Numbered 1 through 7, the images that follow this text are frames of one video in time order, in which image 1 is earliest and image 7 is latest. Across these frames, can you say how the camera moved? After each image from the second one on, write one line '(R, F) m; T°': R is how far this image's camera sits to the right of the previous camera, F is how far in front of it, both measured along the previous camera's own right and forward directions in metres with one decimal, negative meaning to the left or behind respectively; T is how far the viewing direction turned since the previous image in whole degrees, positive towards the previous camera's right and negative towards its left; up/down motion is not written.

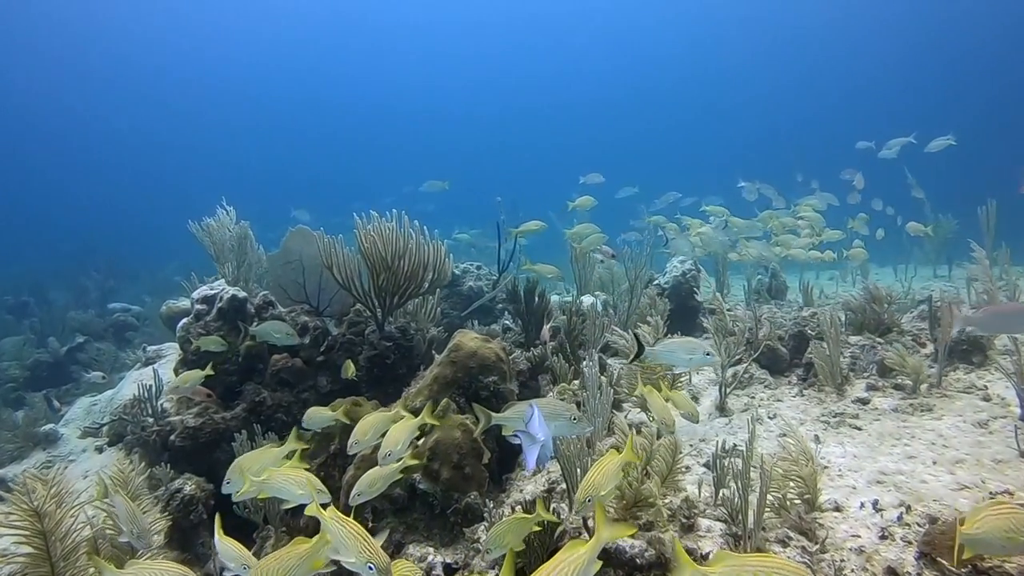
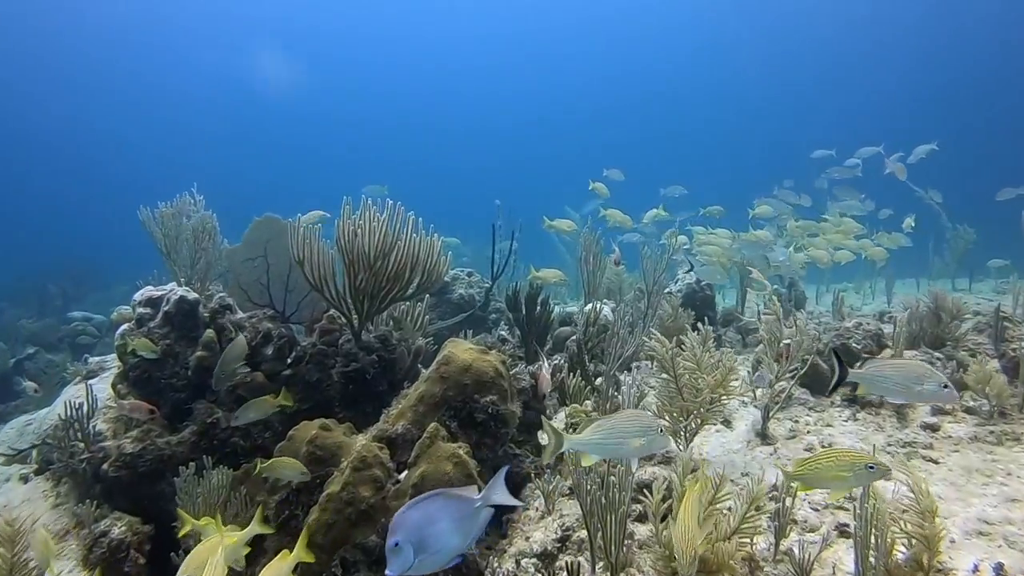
(-0.1, +1.0) m; +1°
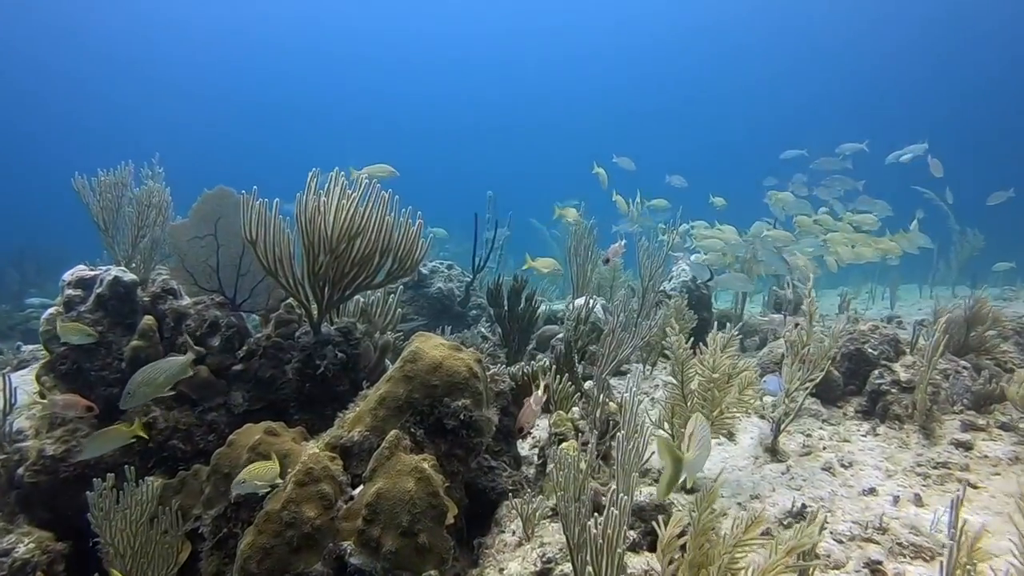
(0.0, +0.7) m; +1°
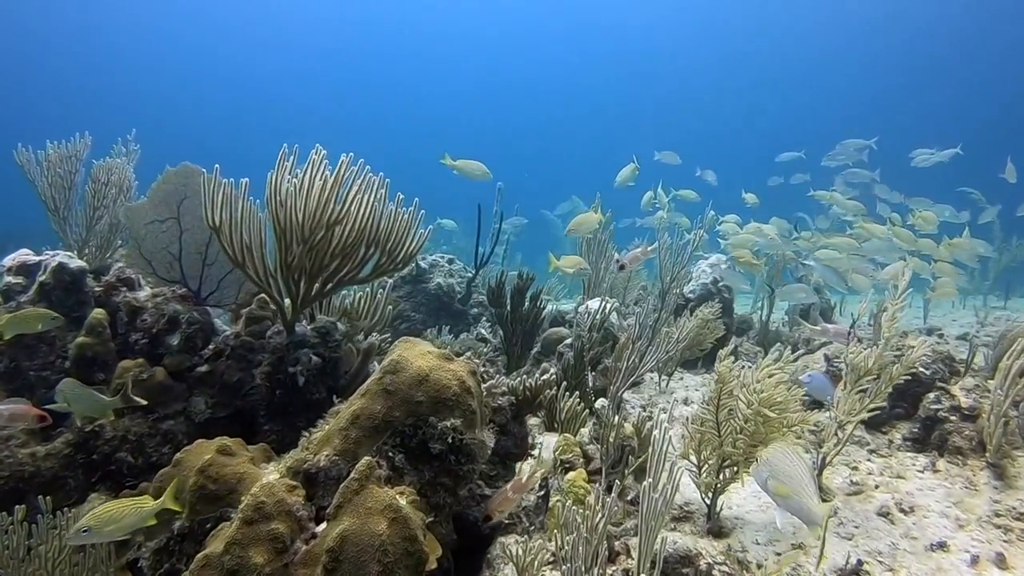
(0.0, +0.7) m; -1°
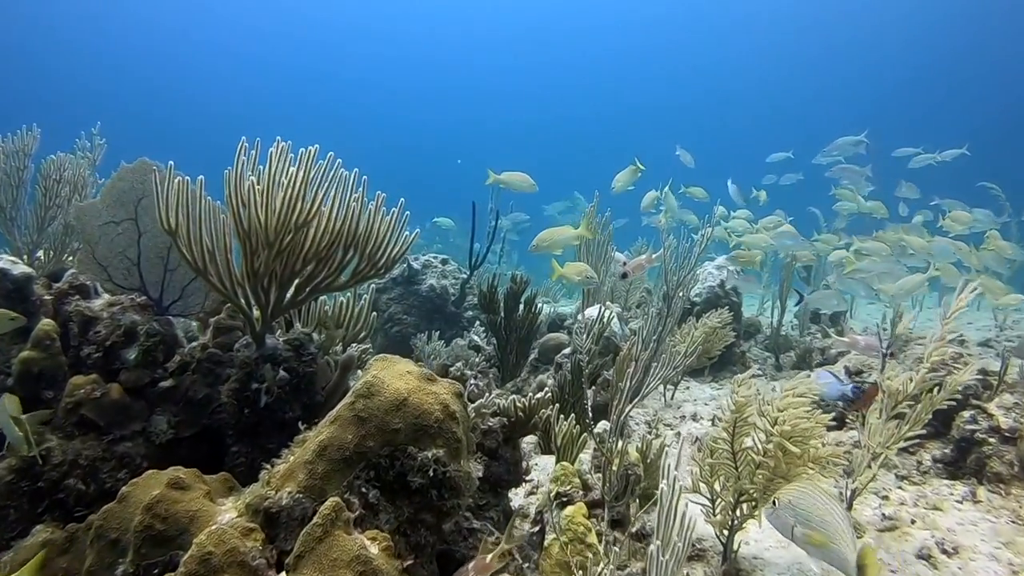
(0.0, +0.4) m; 0°
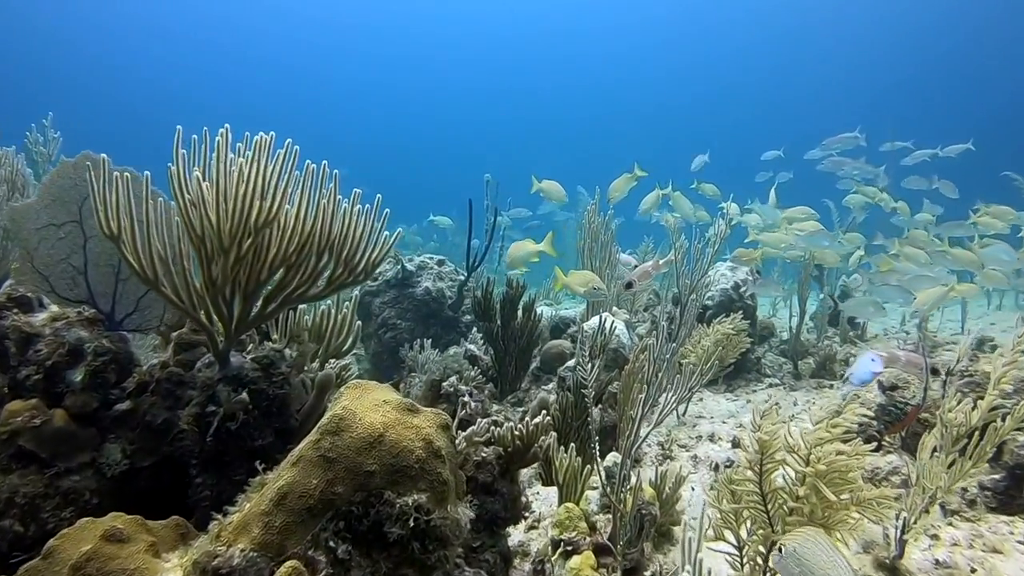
(0.0, +0.5) m; 0°
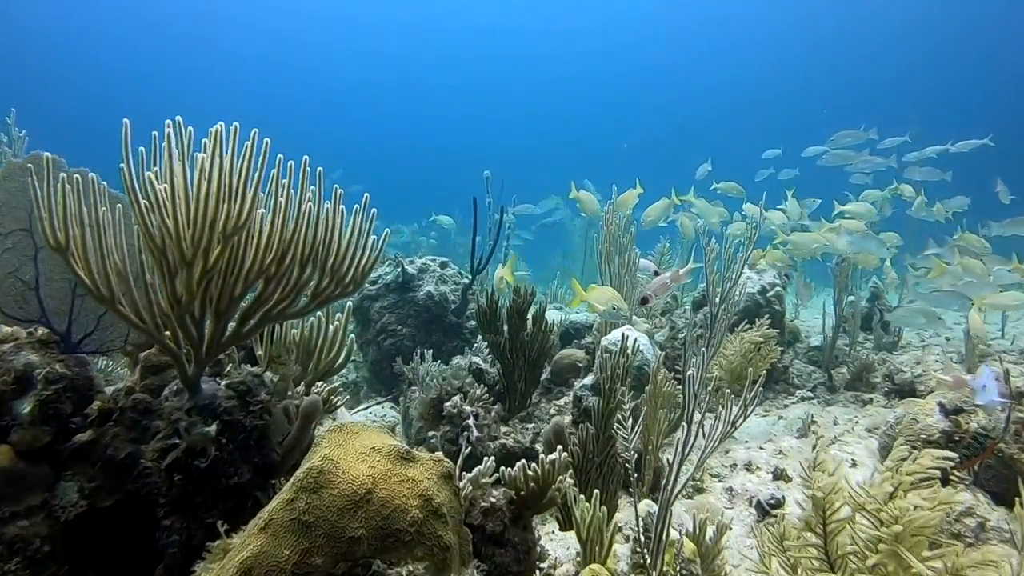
(0.0, +0.5) m; 0°
